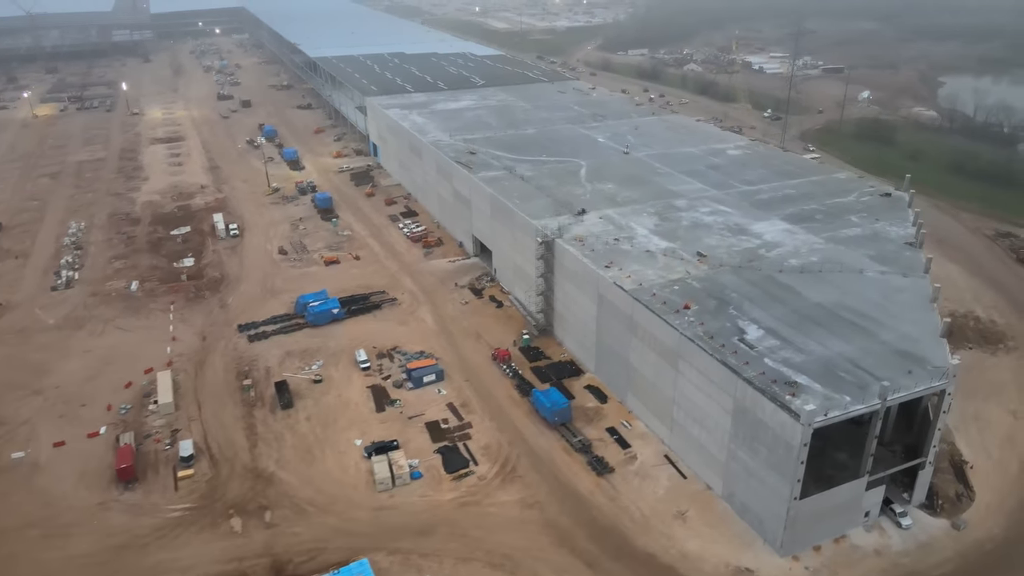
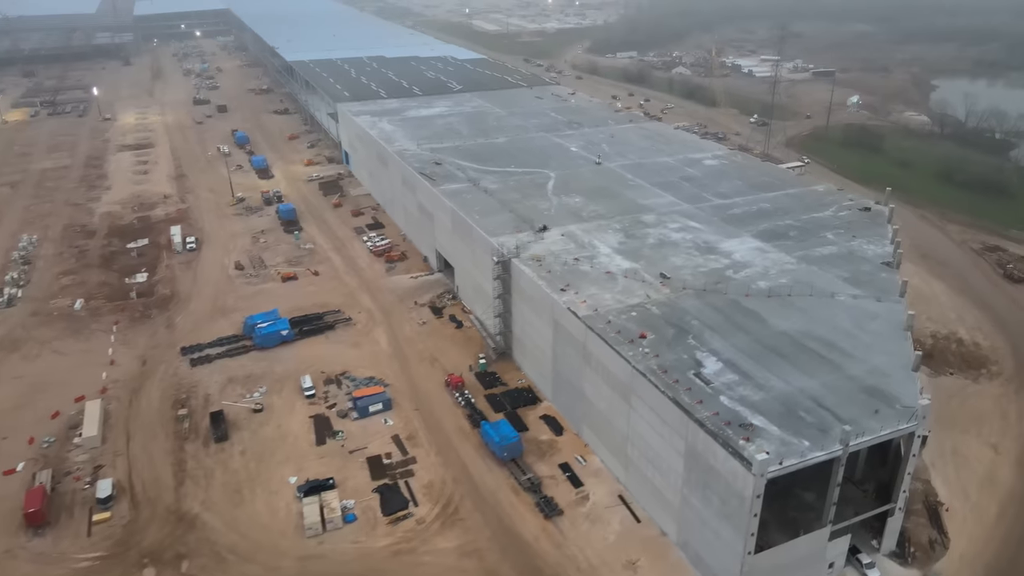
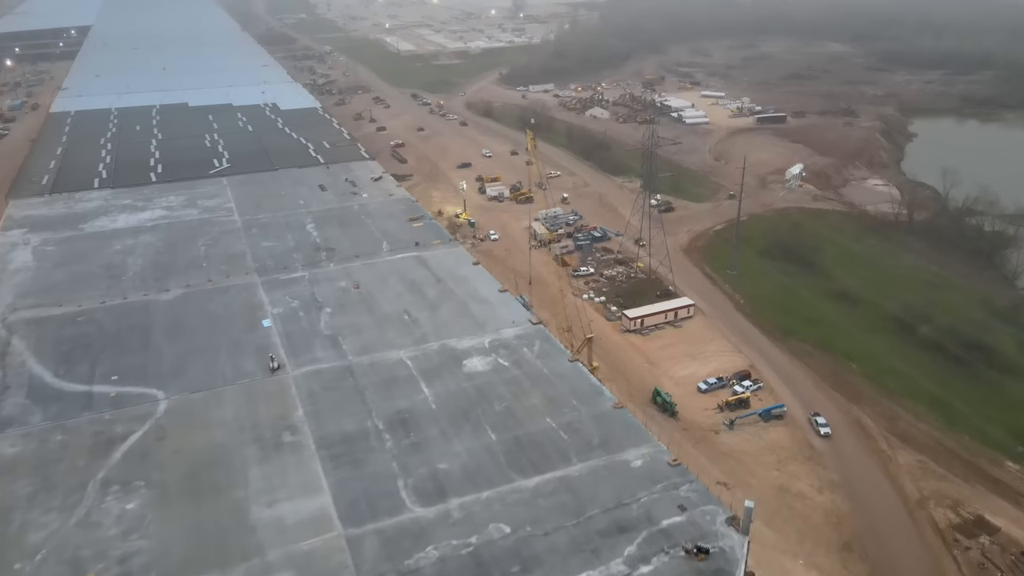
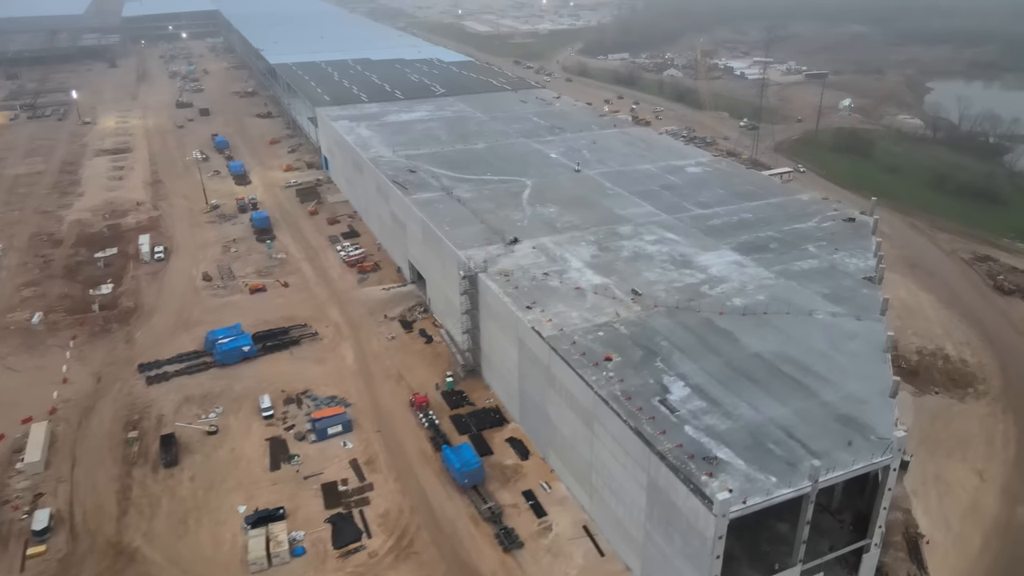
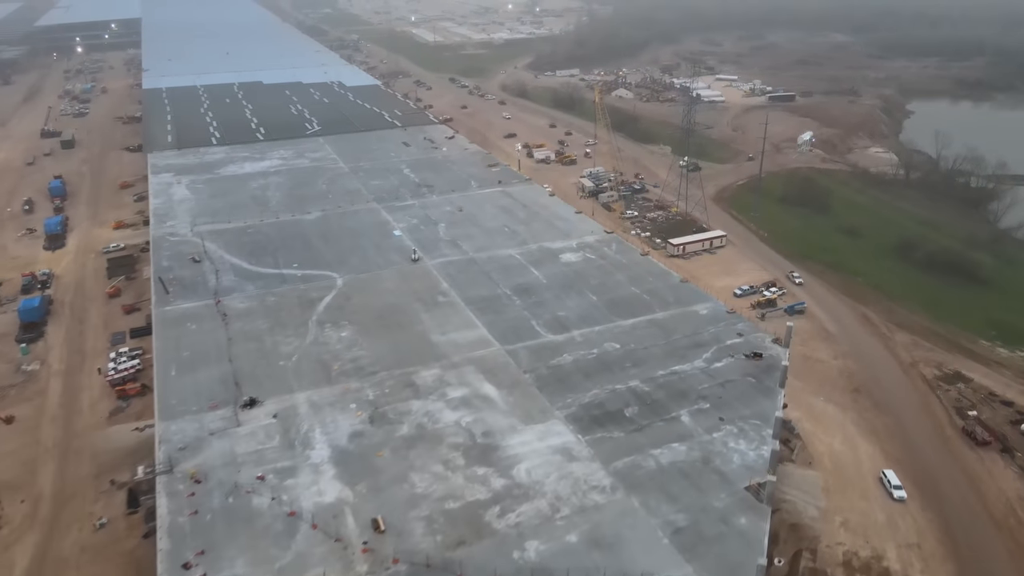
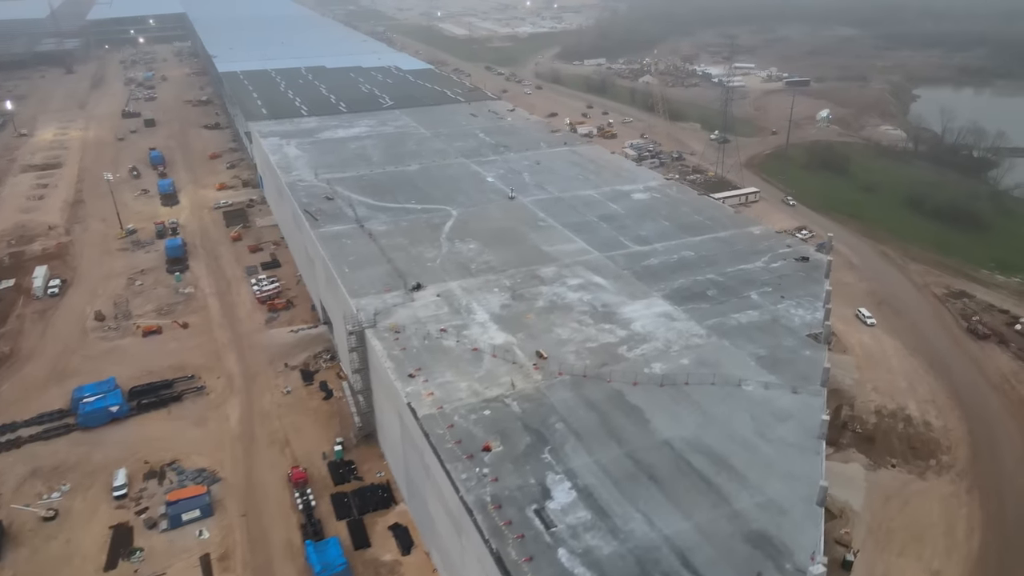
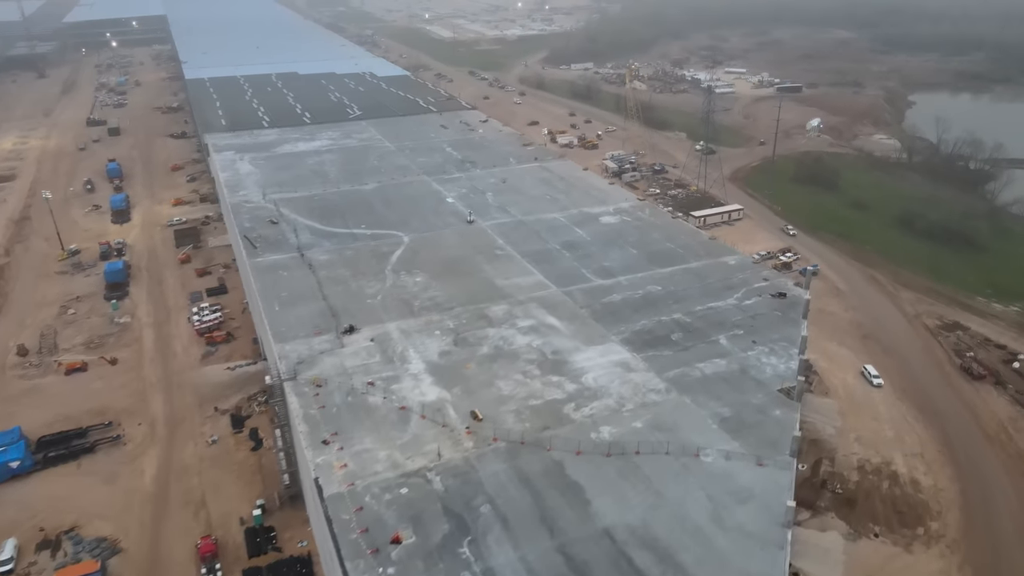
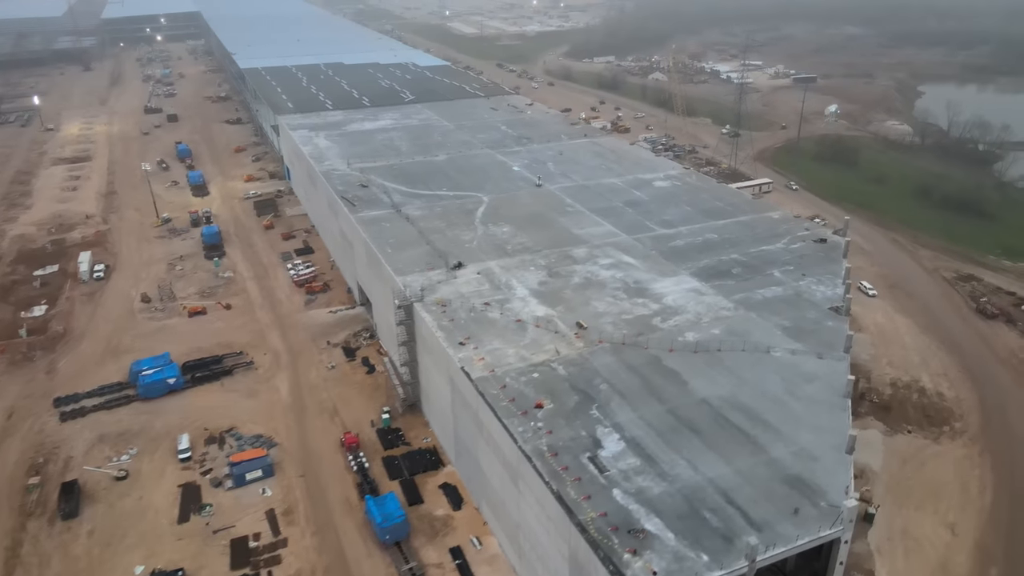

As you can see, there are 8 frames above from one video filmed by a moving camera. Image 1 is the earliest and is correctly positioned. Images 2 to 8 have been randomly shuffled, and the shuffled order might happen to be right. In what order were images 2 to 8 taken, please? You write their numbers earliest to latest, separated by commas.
2, 4, 8, 6, 7, 5, 3
